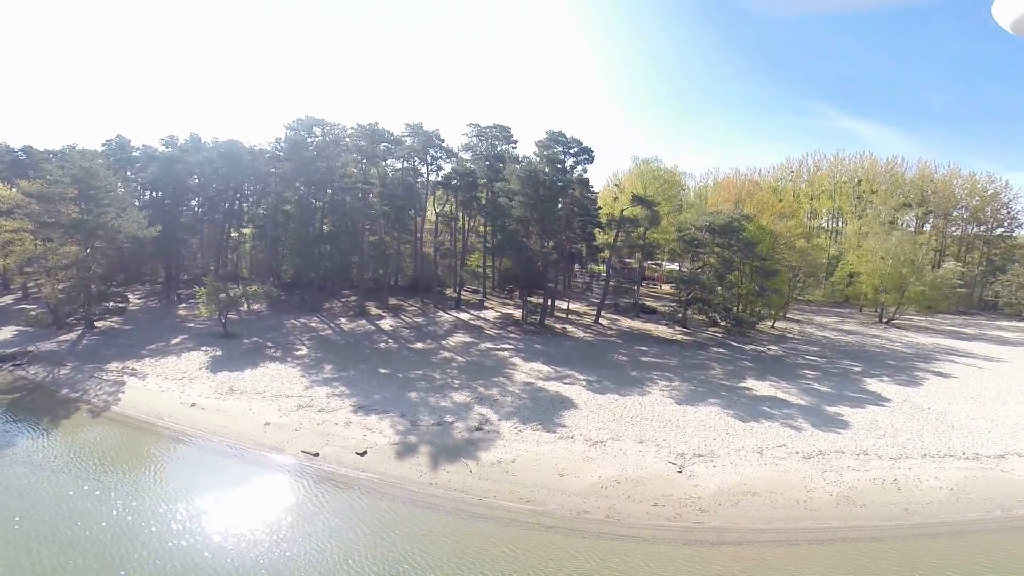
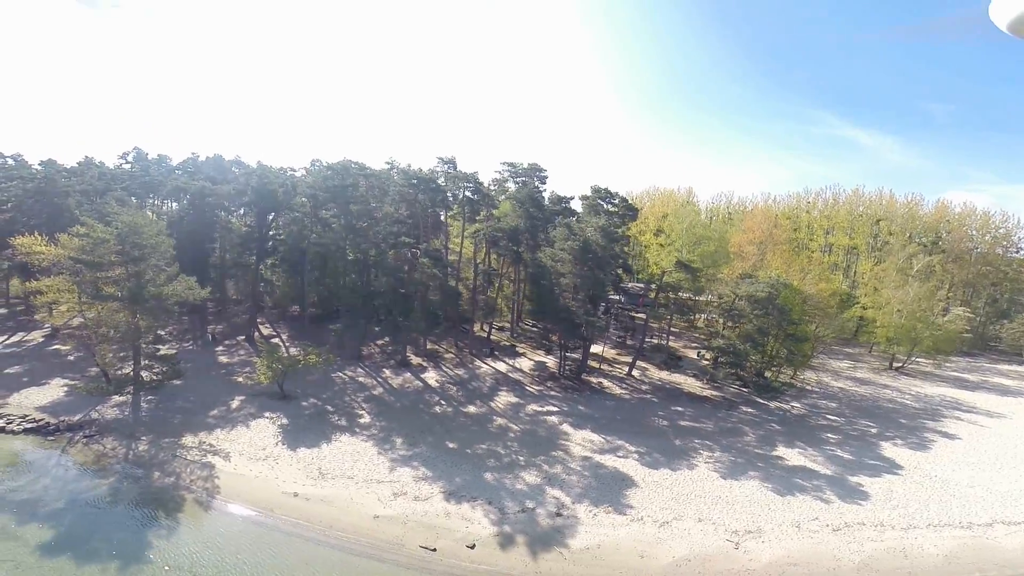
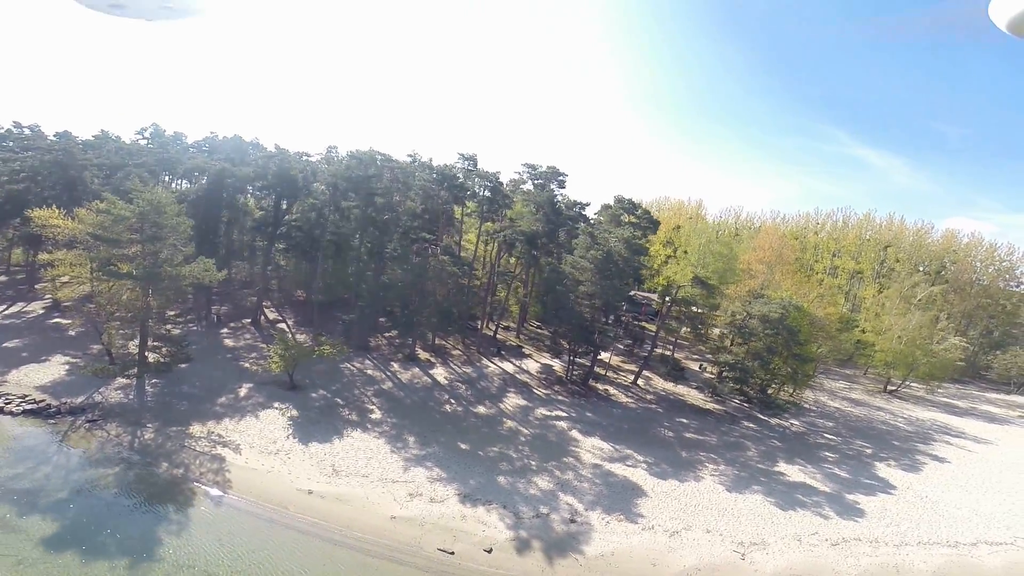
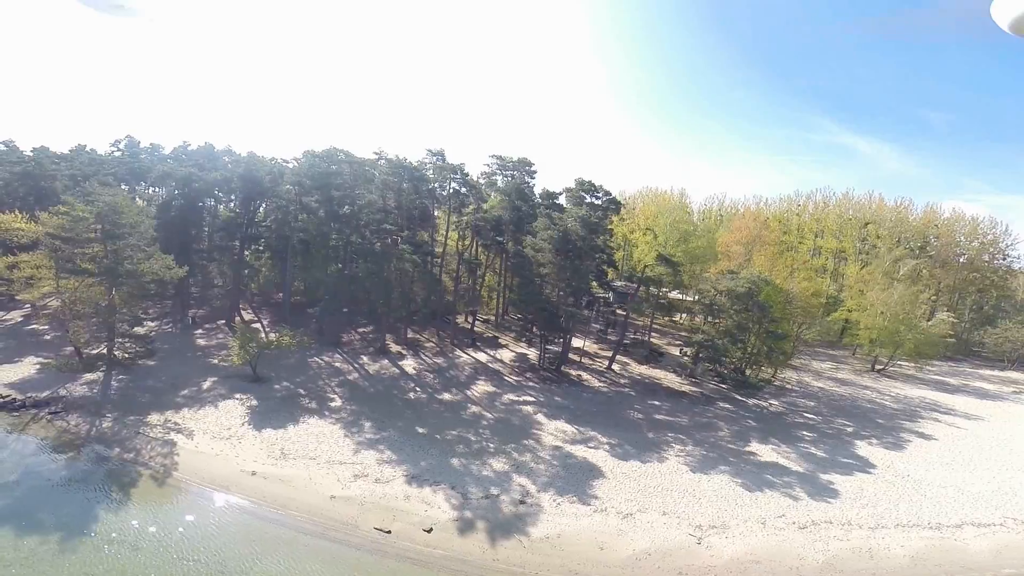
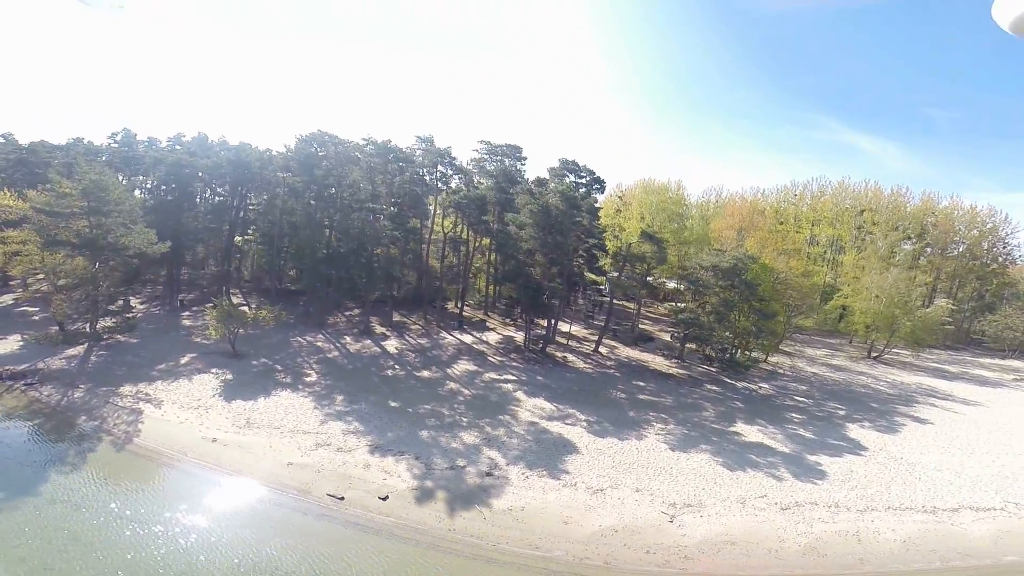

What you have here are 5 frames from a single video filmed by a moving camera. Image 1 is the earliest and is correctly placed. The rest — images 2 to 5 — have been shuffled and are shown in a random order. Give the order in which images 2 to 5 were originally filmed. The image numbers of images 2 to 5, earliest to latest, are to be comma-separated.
5, 4, 2, 3
